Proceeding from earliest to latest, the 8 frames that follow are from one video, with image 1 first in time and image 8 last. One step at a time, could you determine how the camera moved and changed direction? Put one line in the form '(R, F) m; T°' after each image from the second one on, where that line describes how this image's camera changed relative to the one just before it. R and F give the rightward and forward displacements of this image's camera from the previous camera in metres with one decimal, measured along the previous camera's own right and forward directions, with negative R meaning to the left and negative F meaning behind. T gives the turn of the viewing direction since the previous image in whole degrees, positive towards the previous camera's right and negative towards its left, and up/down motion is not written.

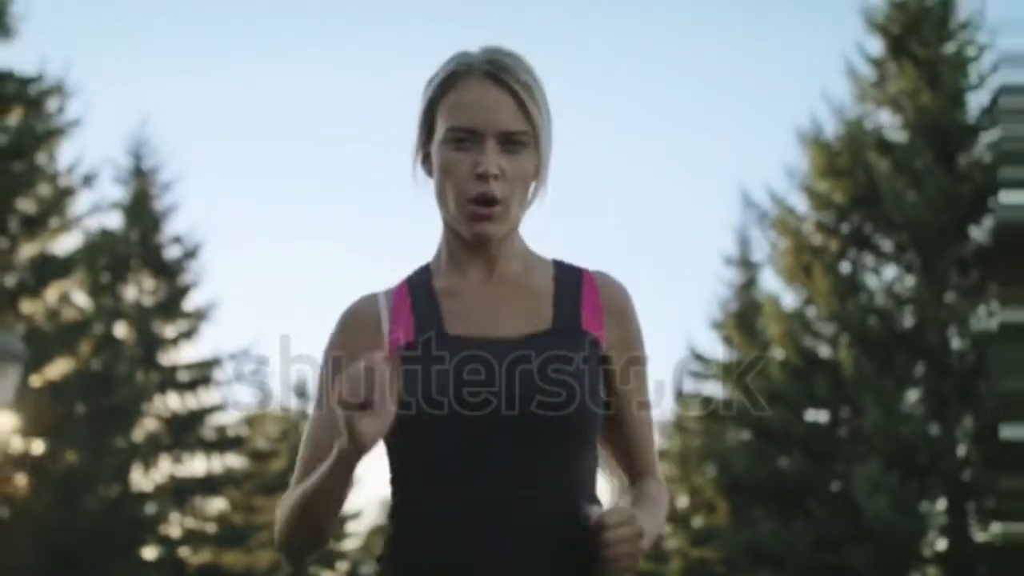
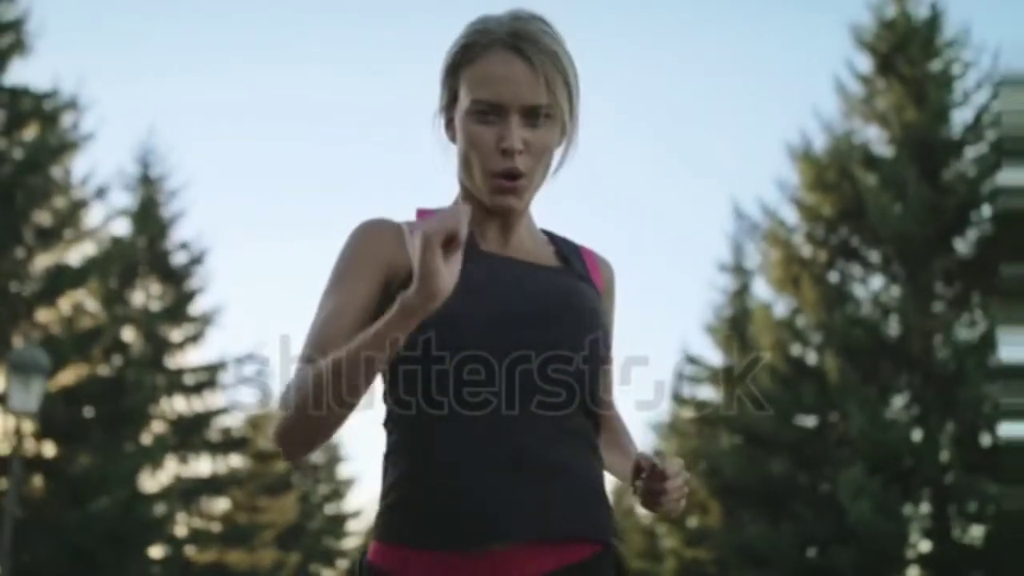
(+2.4, +0.7) m; -7°
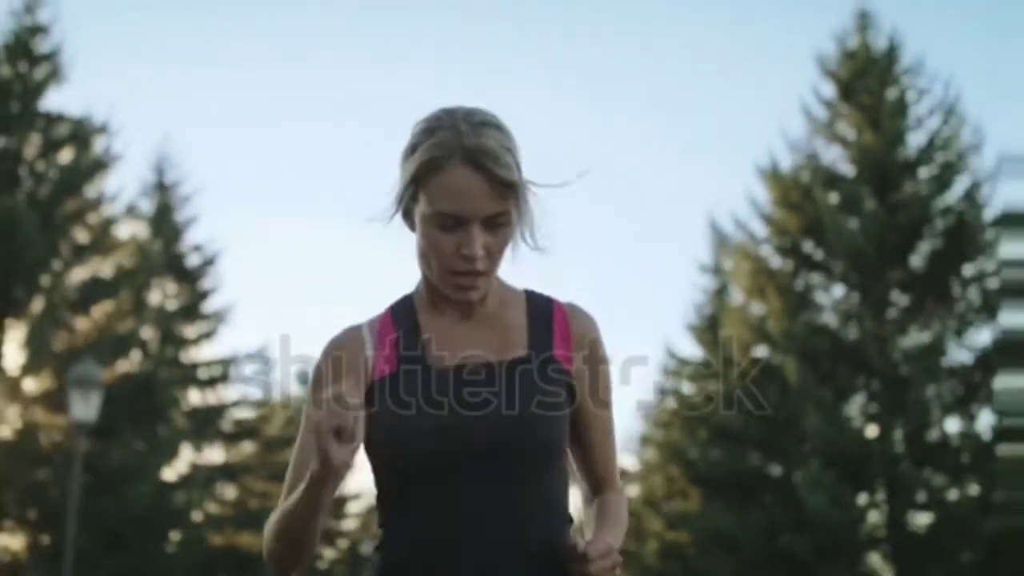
(0.0, -1.3) m; 0°
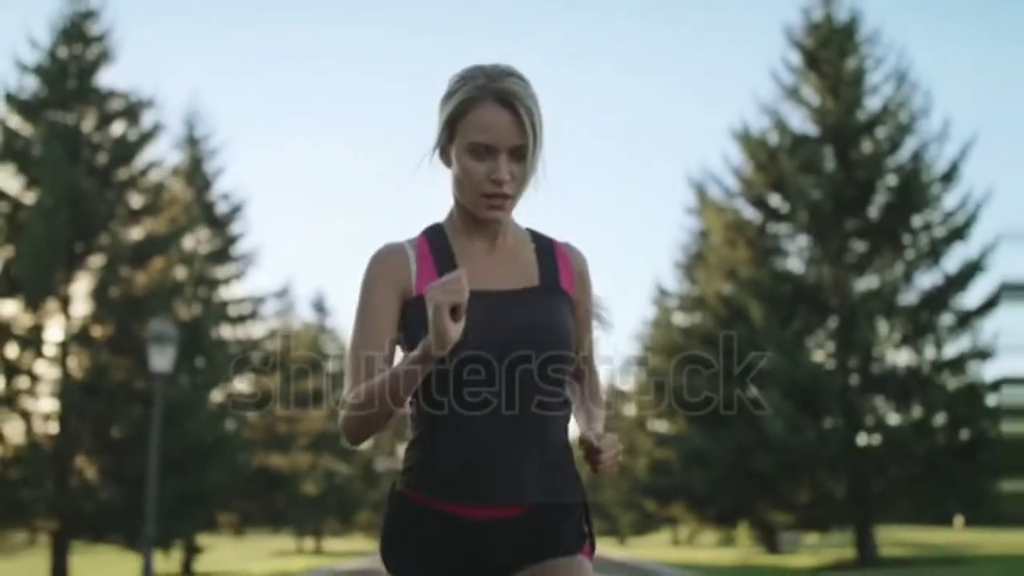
(0.0, -2.0) m; 0°
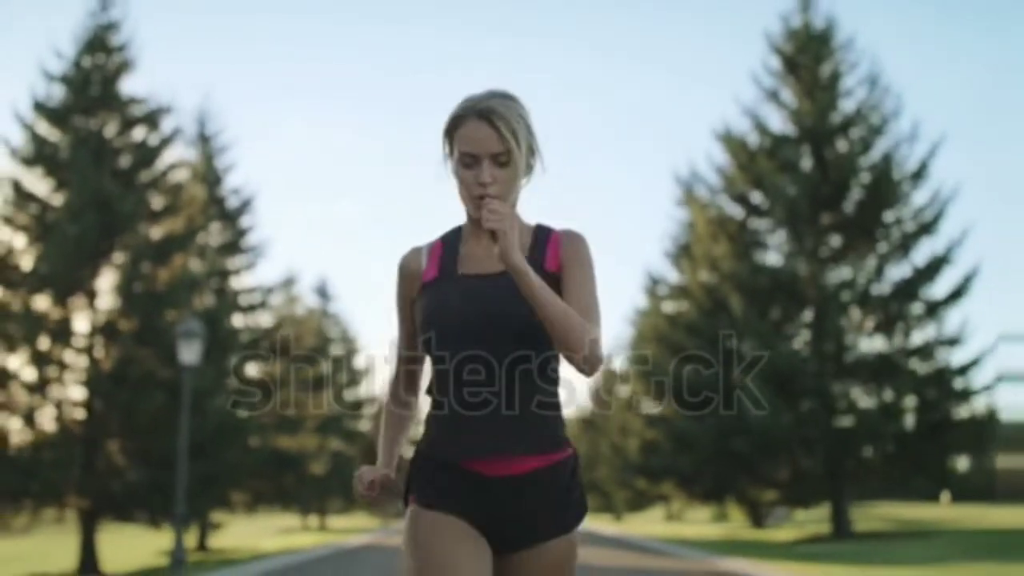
(0.0, -1.1) m; 0°
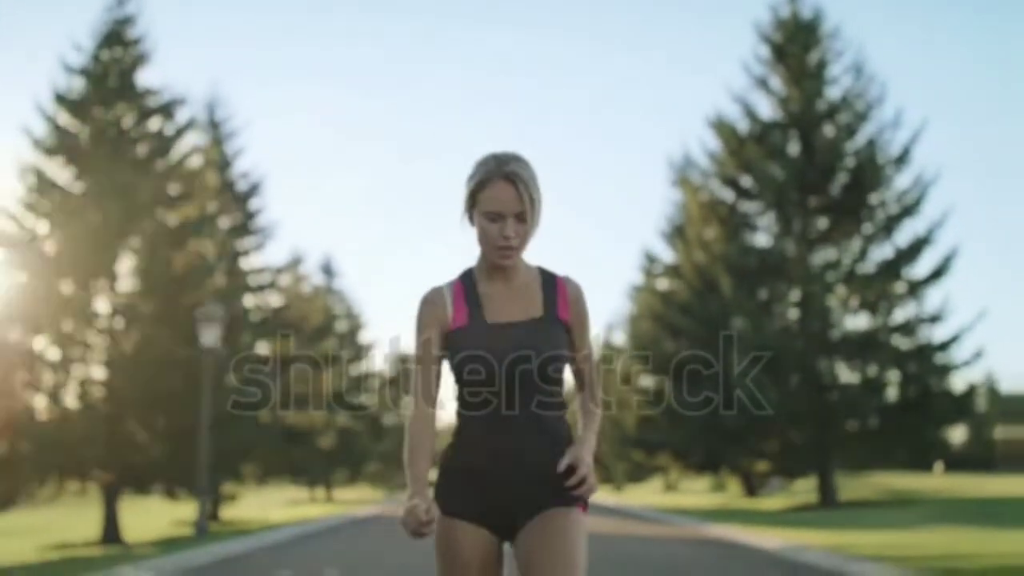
(0.0, -0.8) m; 0°
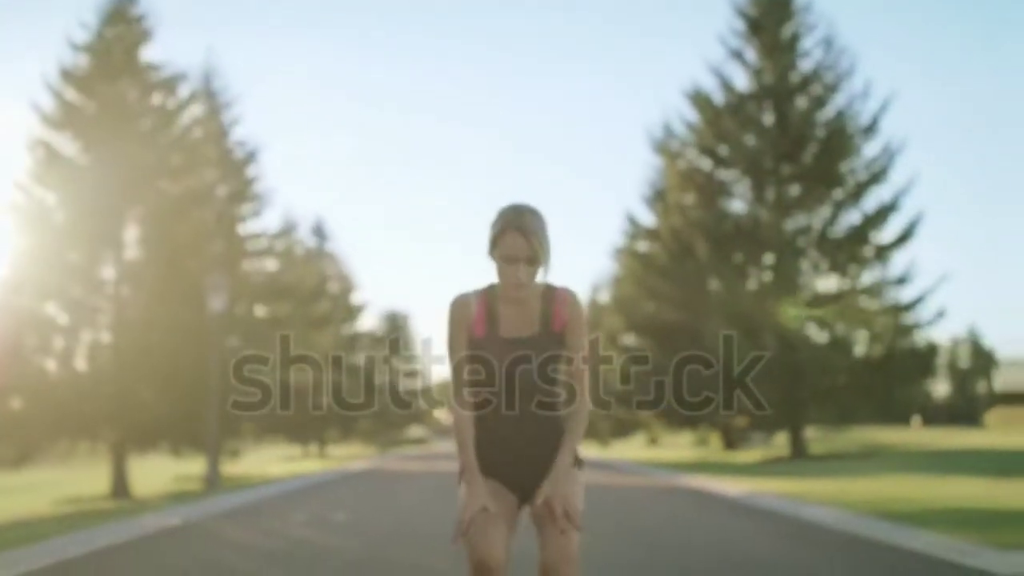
(0.0, -1.0) m; 0°
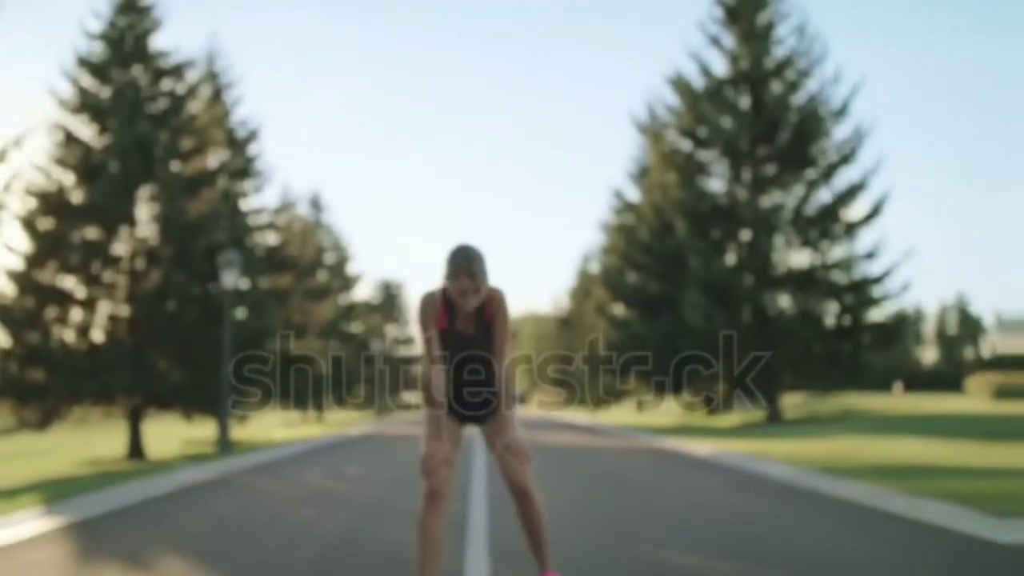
(0.0, -1.2) m; 0°
